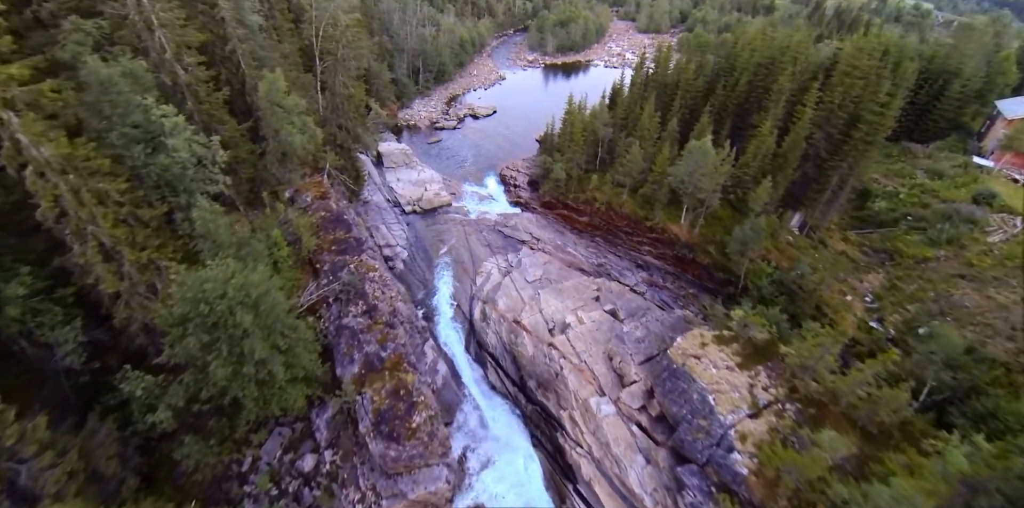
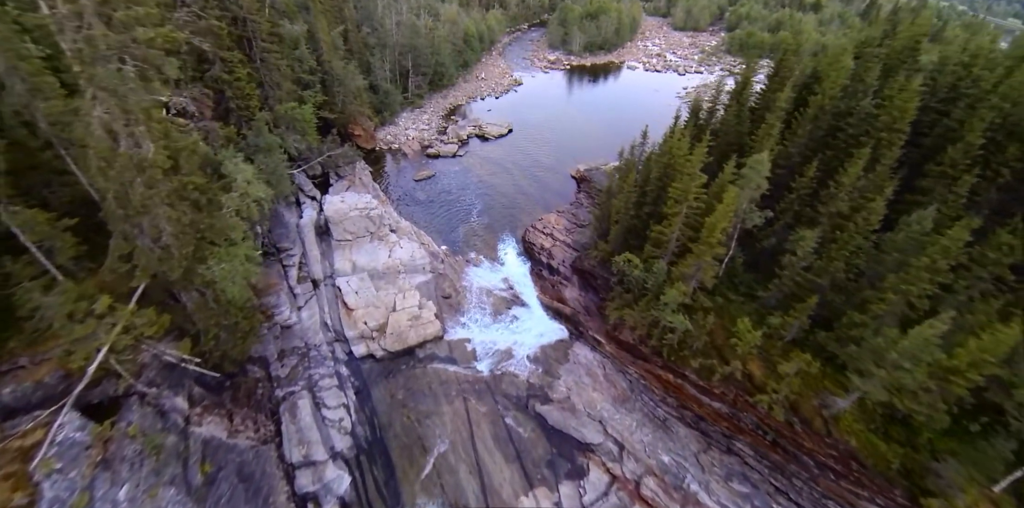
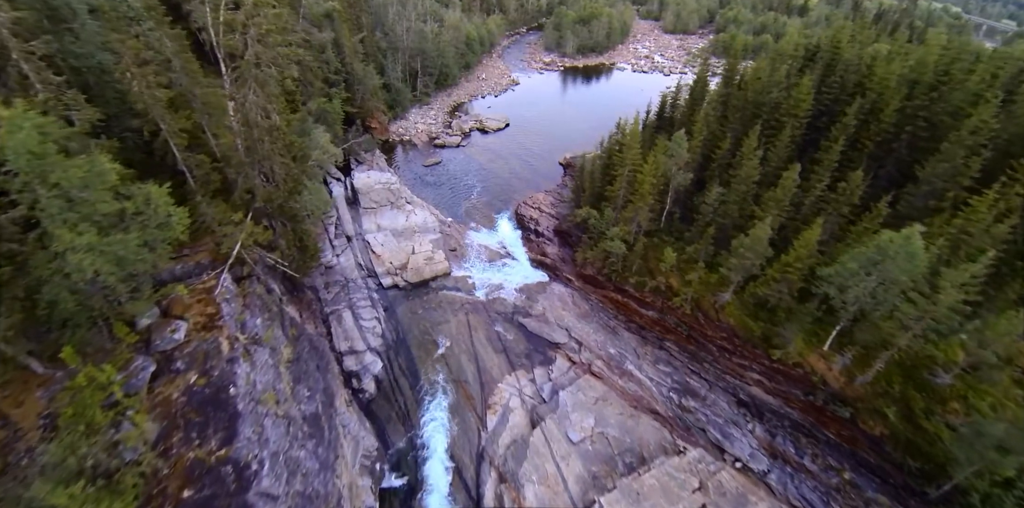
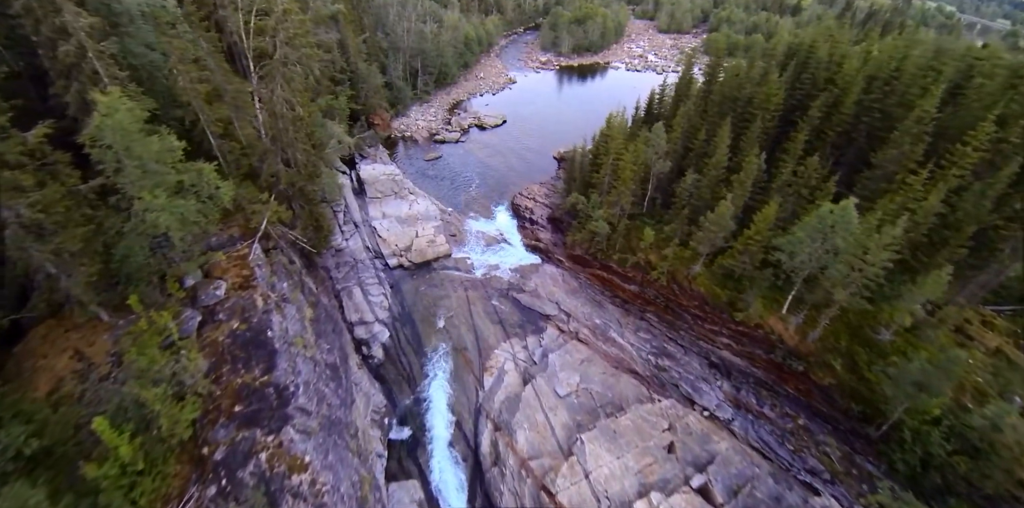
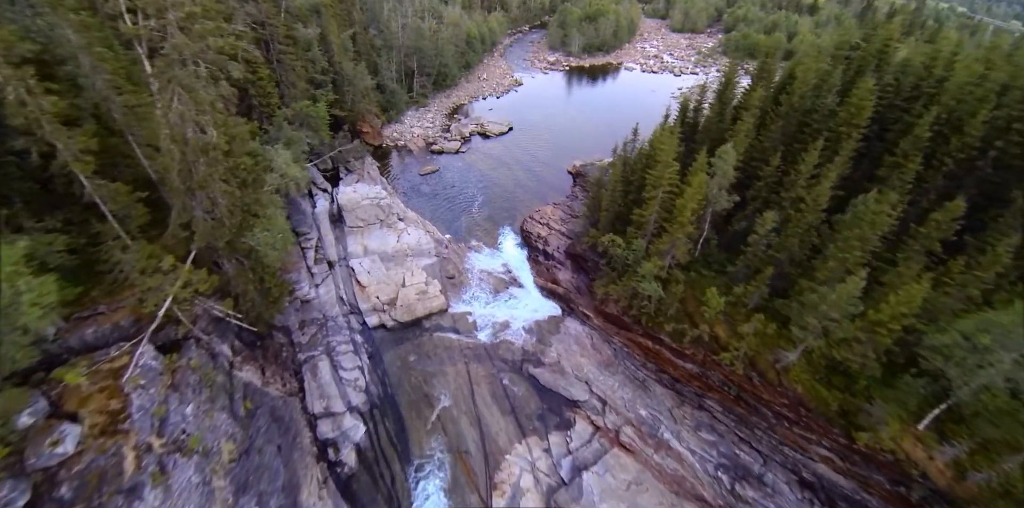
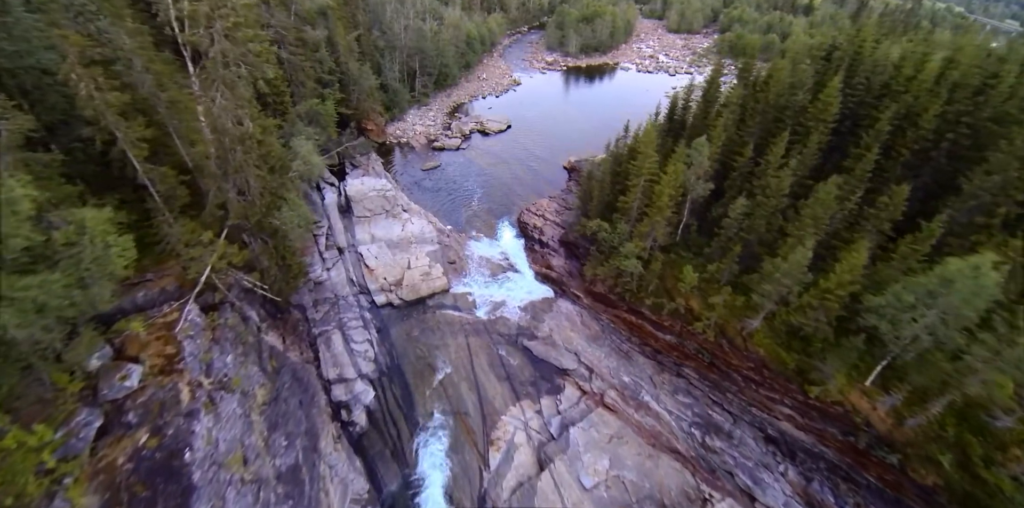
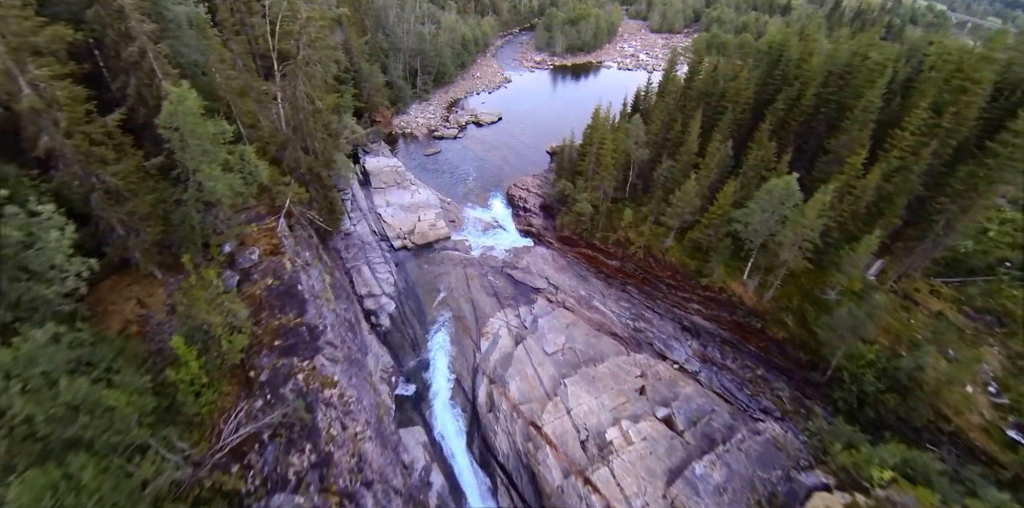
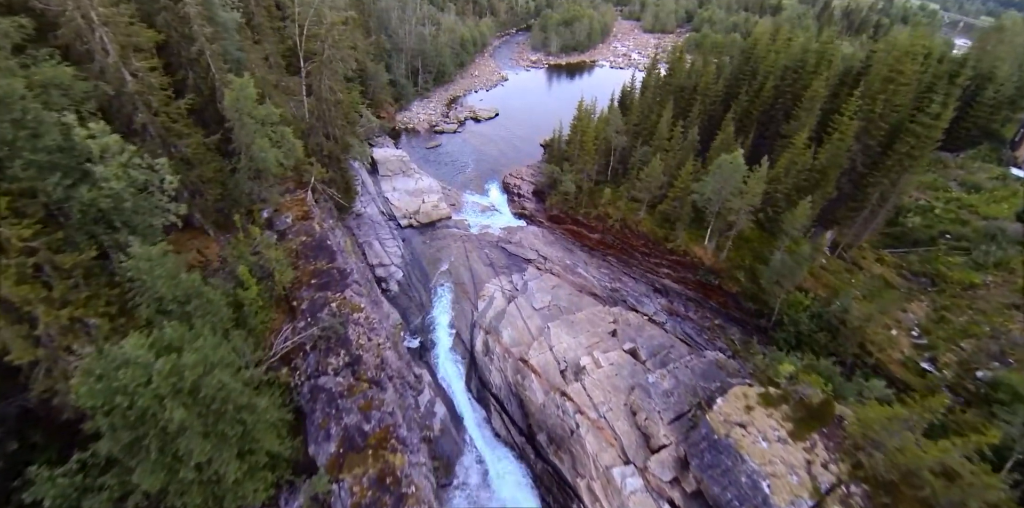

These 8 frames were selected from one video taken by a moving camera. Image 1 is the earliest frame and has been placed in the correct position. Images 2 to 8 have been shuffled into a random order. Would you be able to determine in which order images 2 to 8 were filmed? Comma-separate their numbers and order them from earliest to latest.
8, 7, 4, 3, 6, 5, 2
